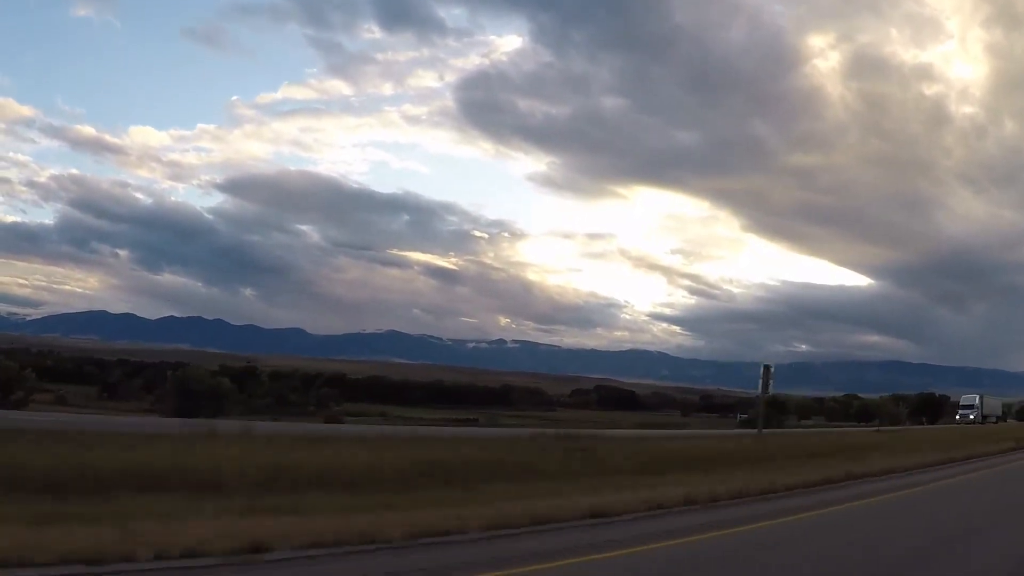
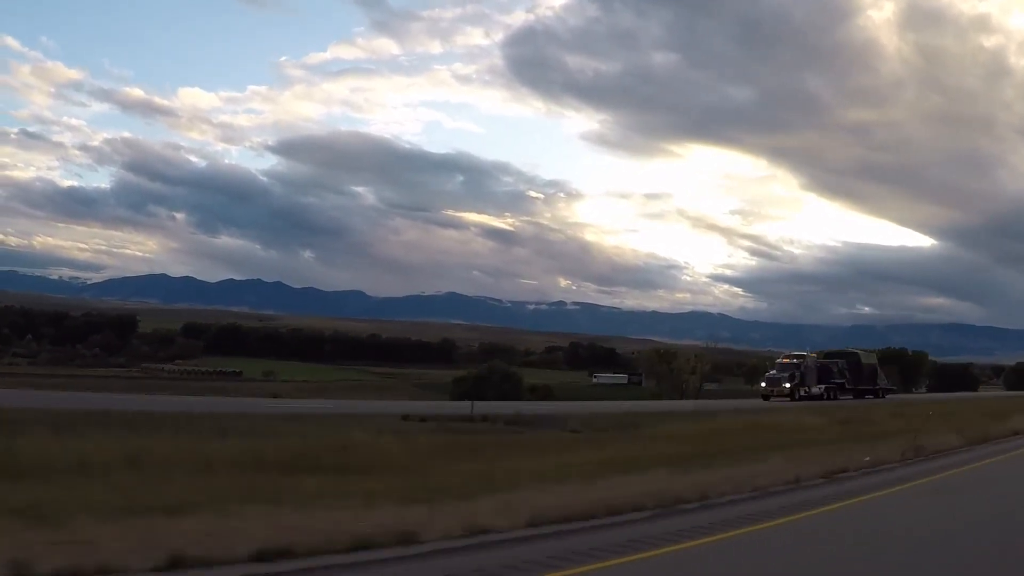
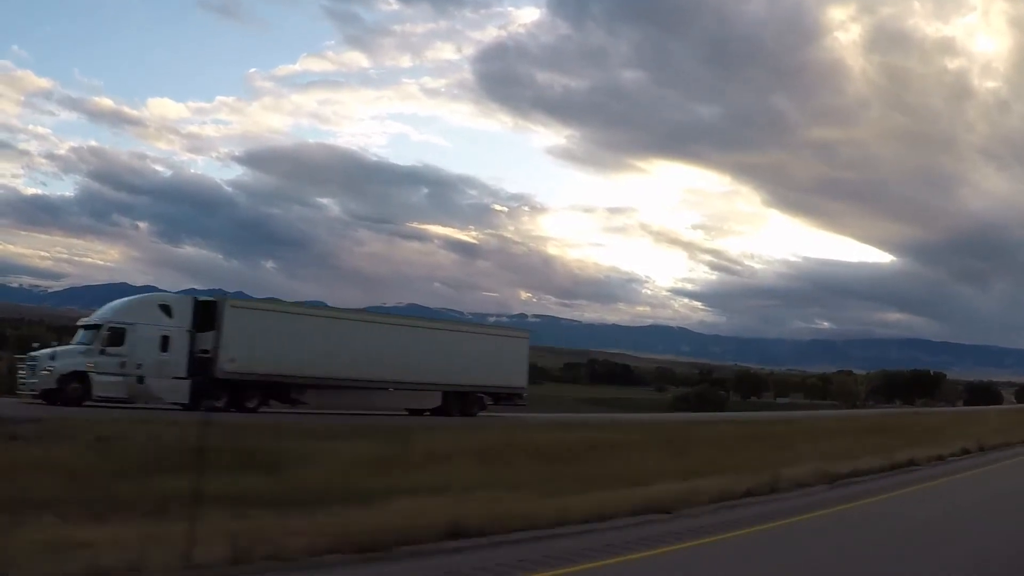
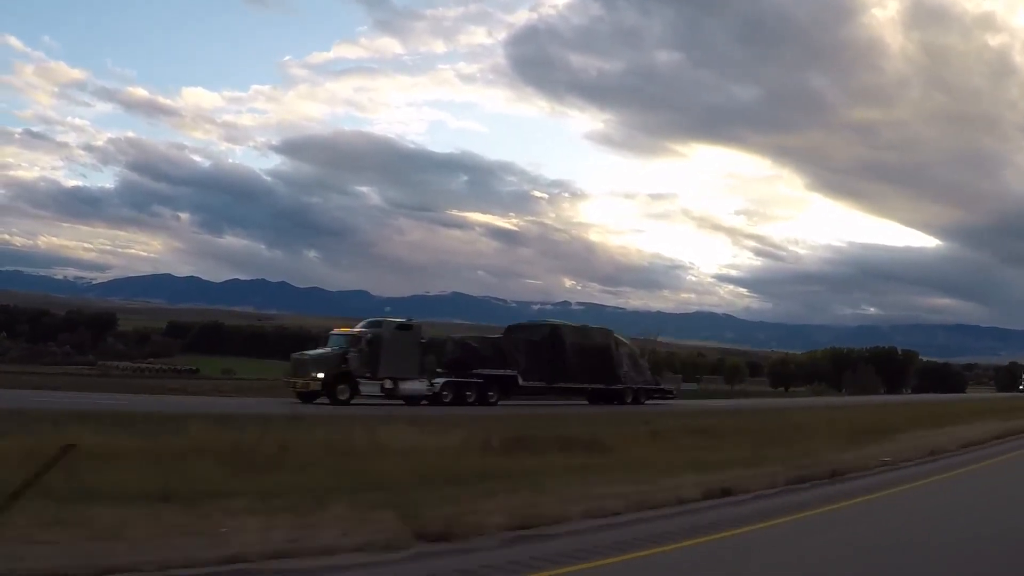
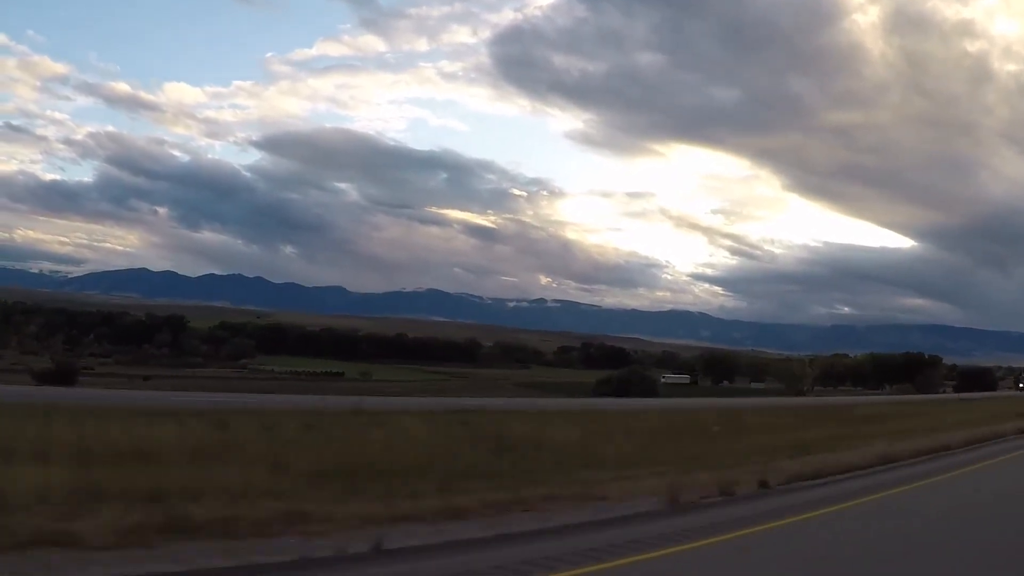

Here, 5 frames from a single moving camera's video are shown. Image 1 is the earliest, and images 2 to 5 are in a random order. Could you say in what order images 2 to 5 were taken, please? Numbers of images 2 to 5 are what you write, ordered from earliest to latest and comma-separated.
3, 5, 2, 4
